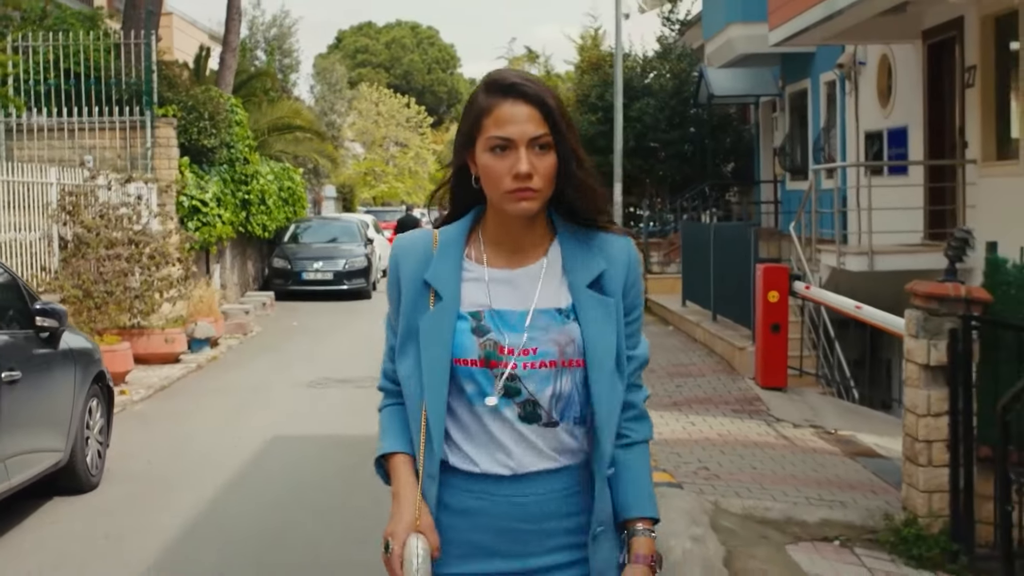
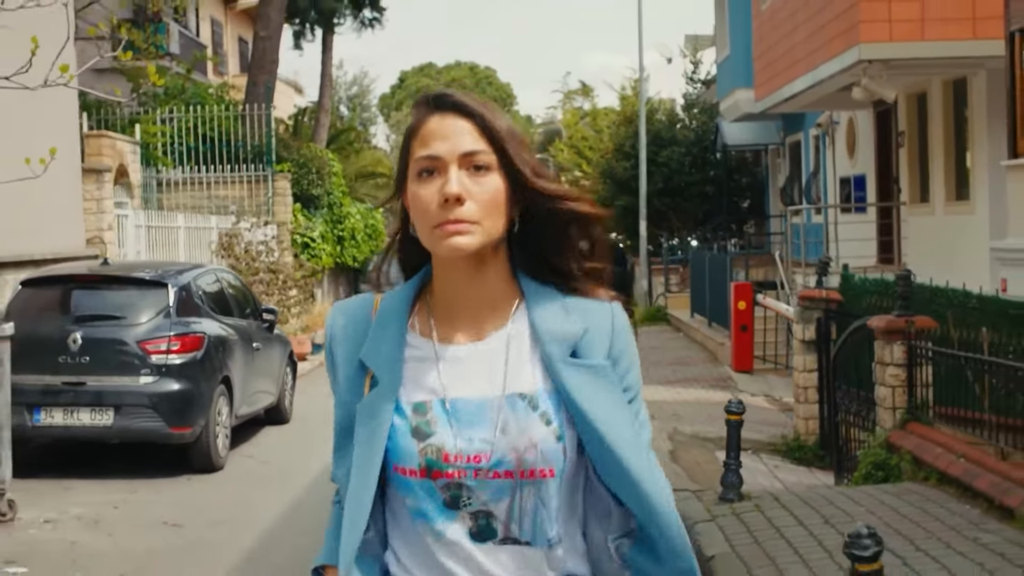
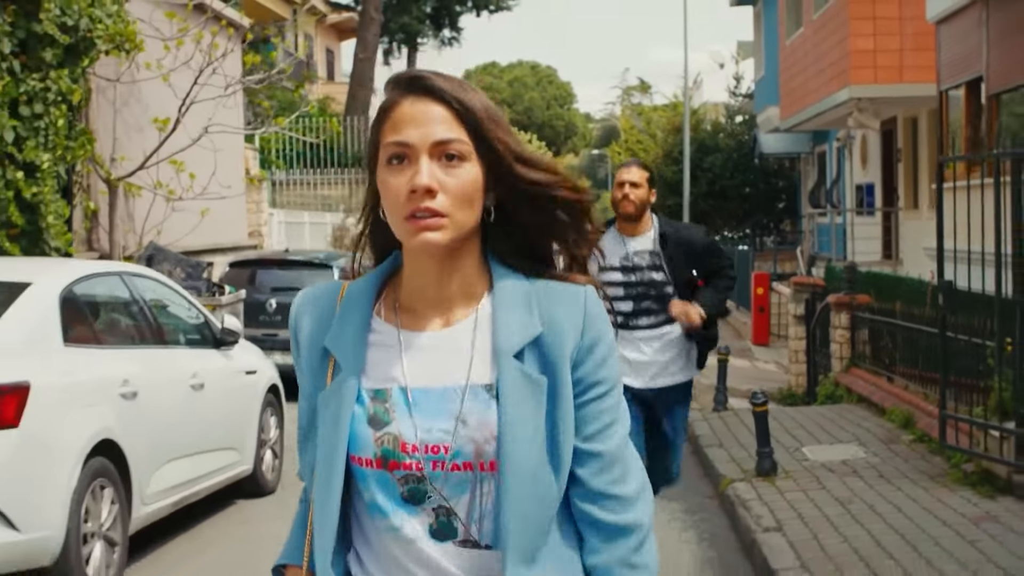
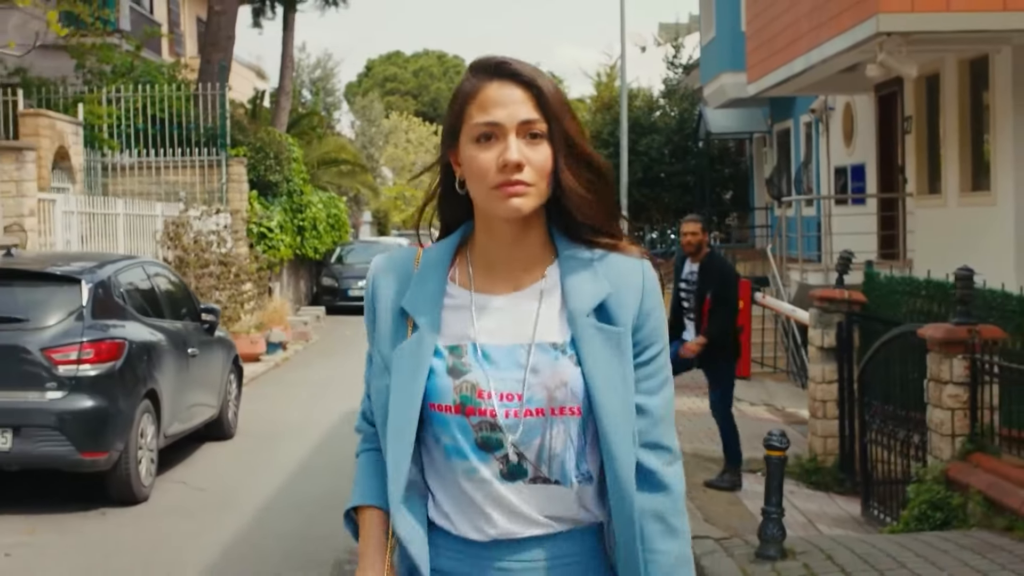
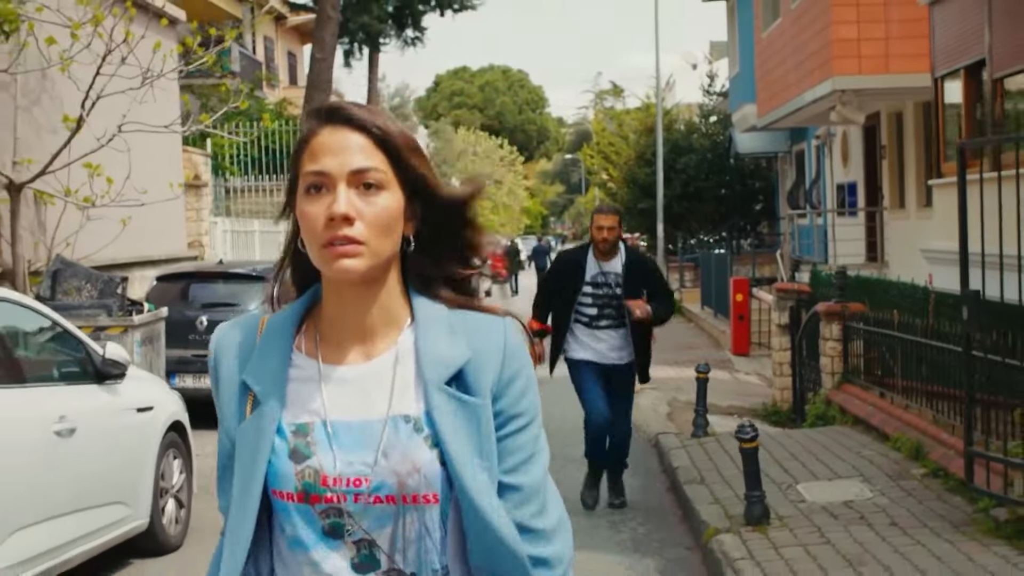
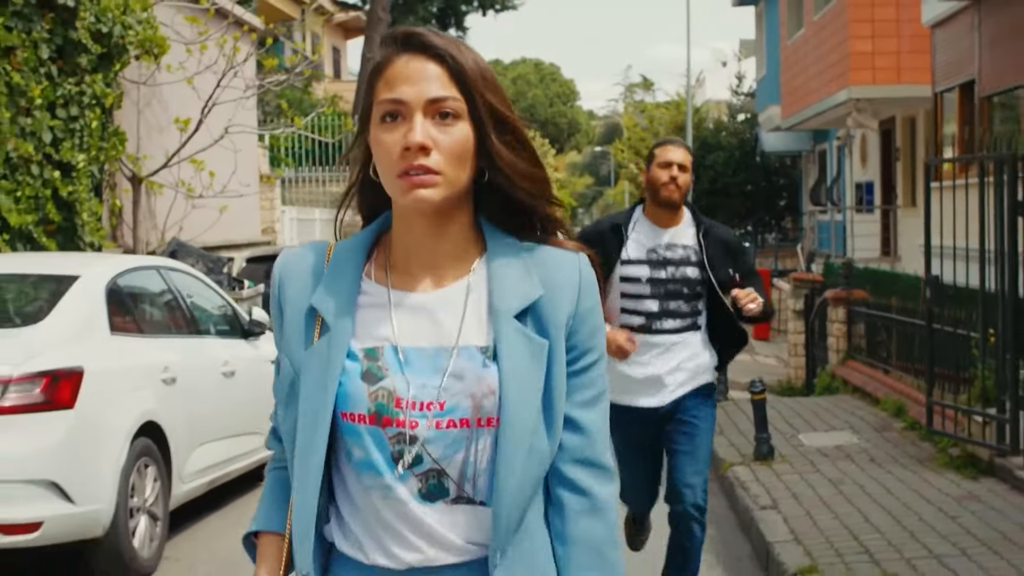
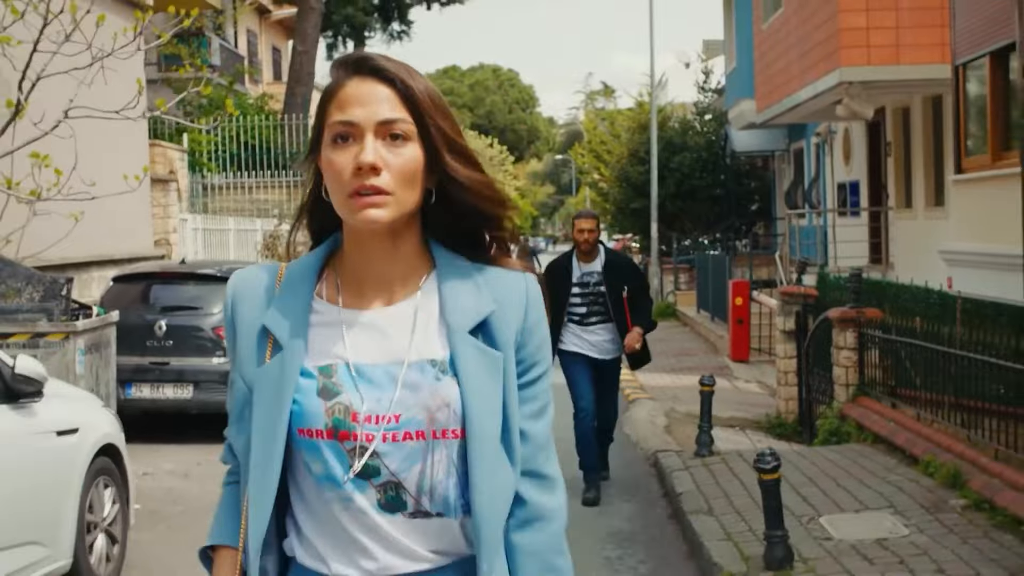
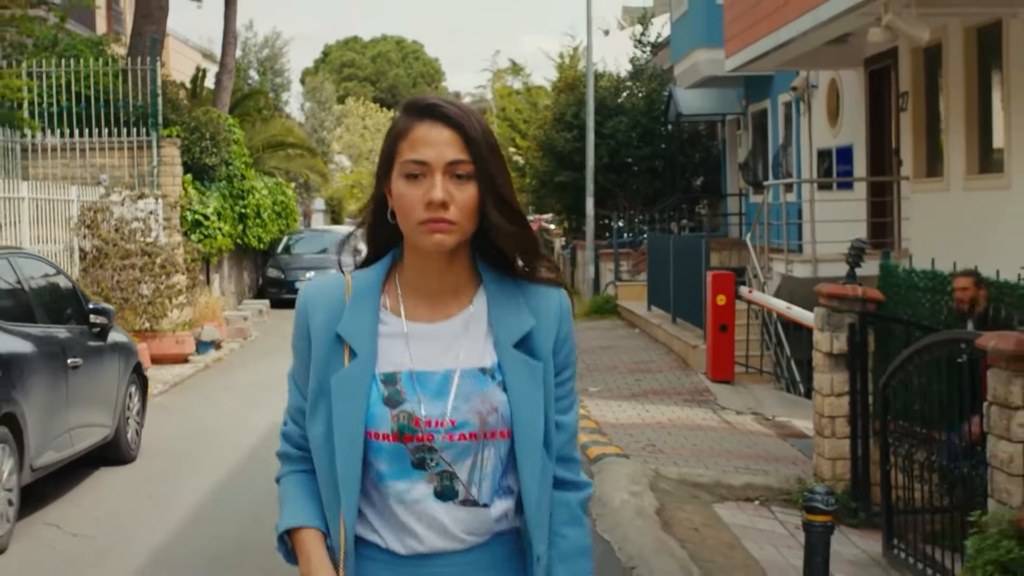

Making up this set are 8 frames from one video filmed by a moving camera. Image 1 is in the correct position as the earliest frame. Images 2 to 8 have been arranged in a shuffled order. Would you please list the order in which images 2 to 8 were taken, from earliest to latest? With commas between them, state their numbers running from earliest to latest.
8, 4, 2, 7, 5, 3, 6
